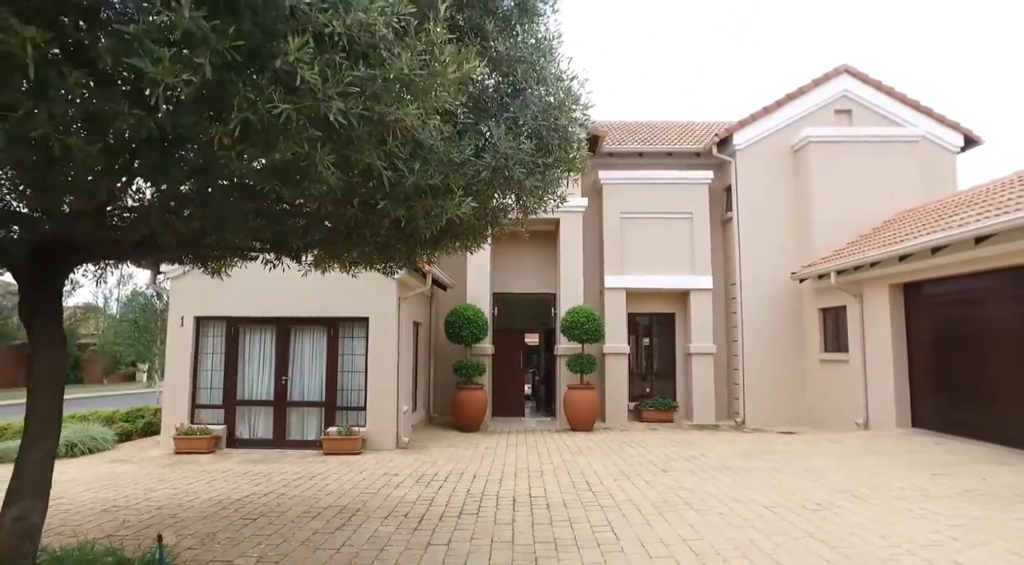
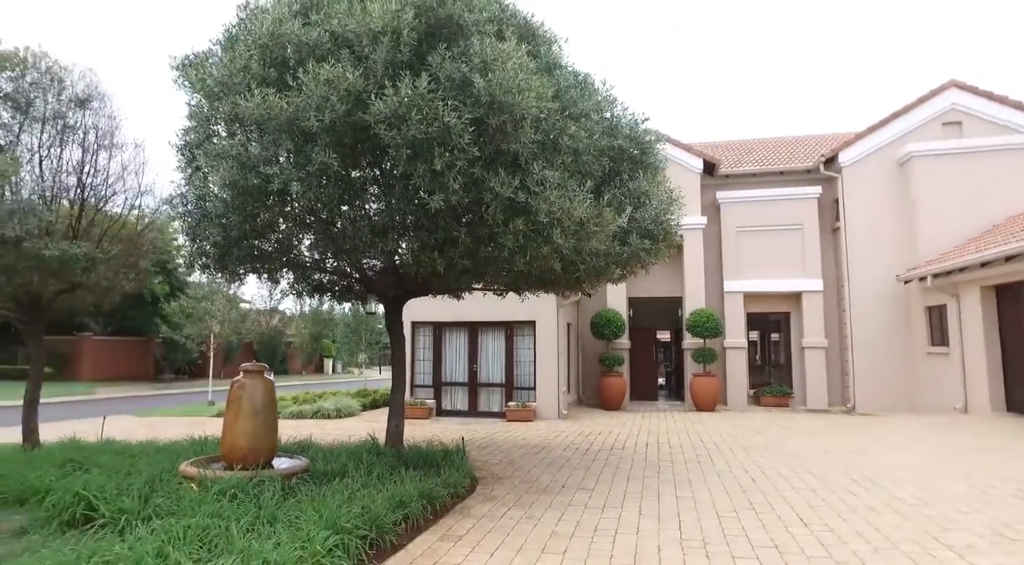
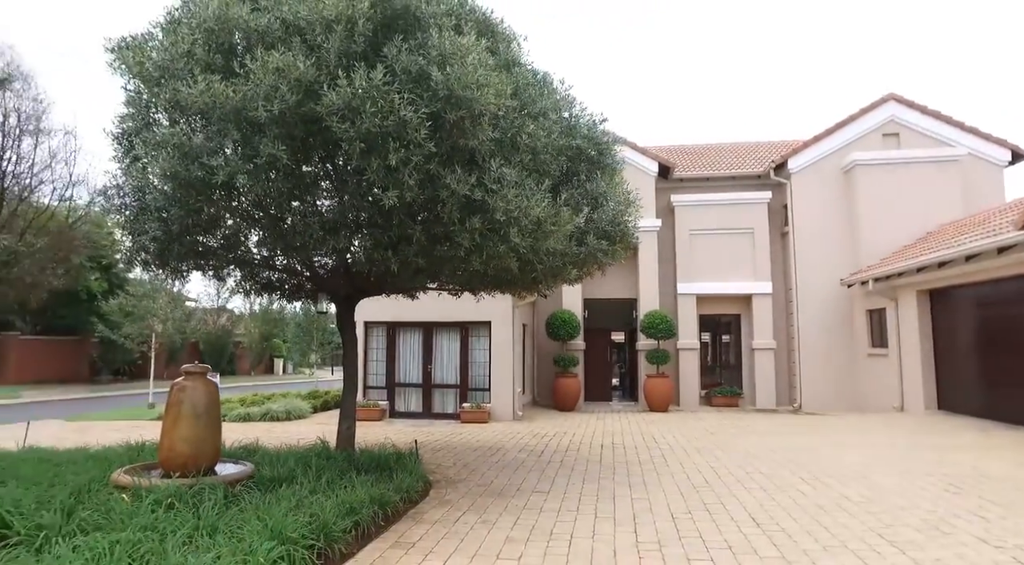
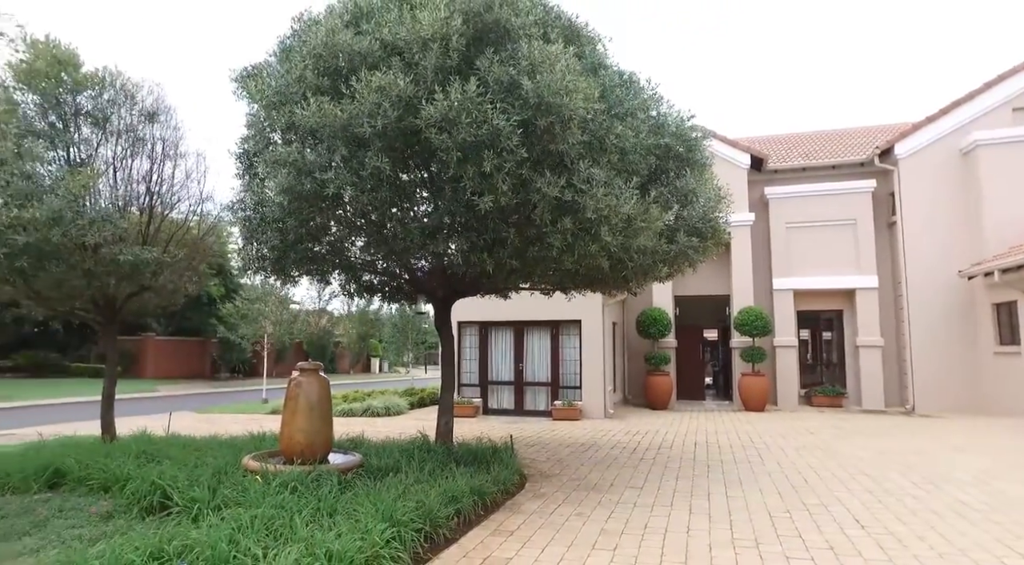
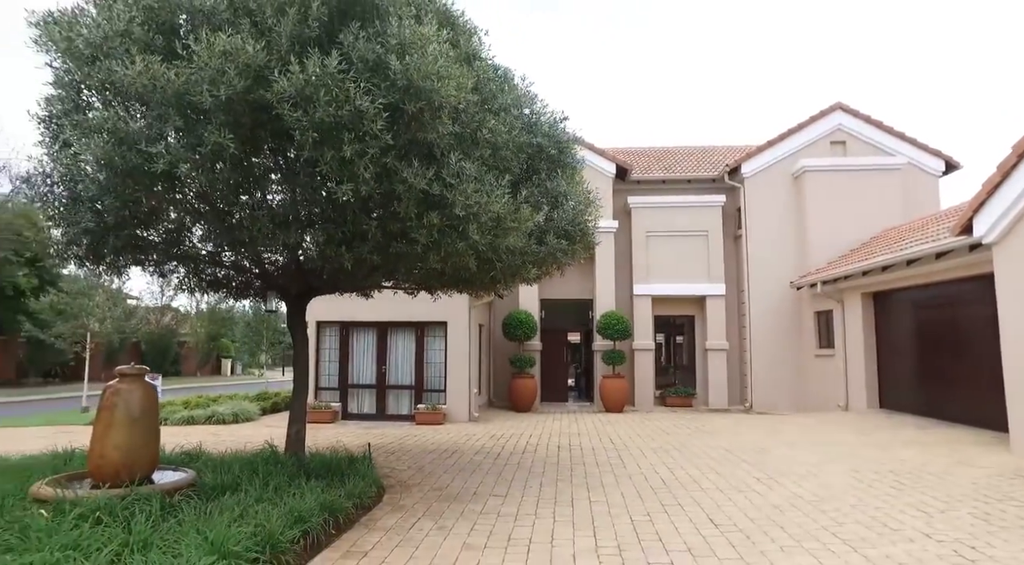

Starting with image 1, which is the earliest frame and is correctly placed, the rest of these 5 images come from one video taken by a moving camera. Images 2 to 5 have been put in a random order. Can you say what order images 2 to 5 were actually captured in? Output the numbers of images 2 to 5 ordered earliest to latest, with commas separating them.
5, 3, 2, 4
